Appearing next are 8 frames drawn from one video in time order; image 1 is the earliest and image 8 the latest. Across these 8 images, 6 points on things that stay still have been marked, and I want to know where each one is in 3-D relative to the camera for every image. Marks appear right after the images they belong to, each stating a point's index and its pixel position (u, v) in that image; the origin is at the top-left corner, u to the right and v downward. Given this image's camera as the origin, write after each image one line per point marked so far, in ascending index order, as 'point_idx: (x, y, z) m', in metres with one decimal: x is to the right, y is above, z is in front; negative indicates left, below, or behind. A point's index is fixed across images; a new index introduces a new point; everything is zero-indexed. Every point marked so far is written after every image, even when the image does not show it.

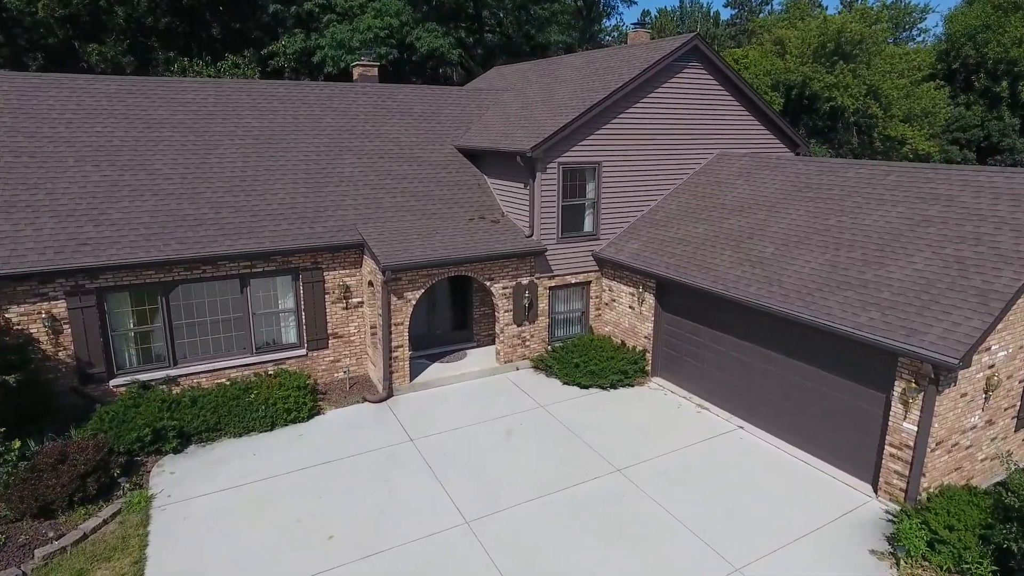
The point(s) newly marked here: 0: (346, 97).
0: (-3.6, +4.1, +14.9) m
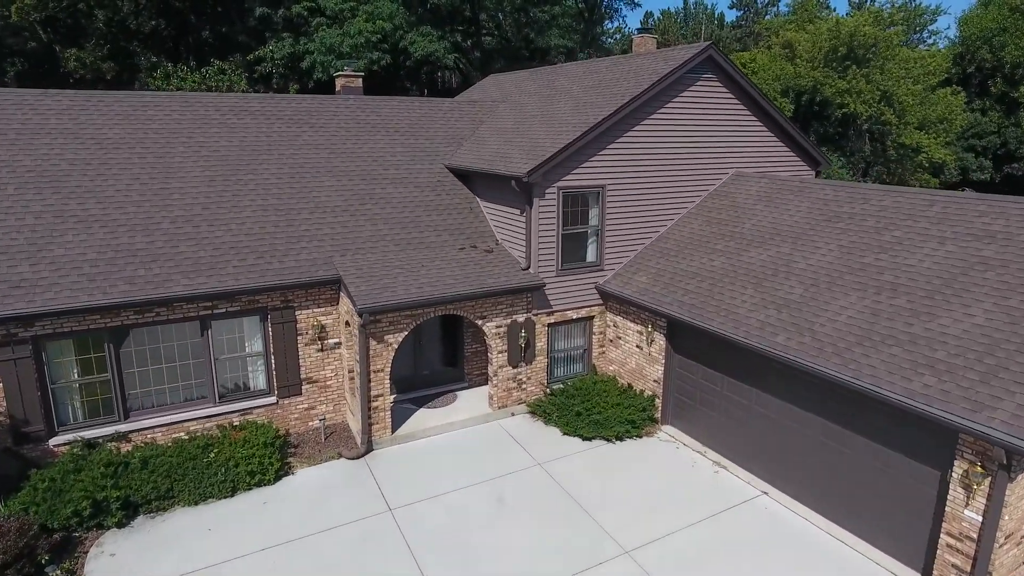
0: (-3.7, +3.5, +13.7) m
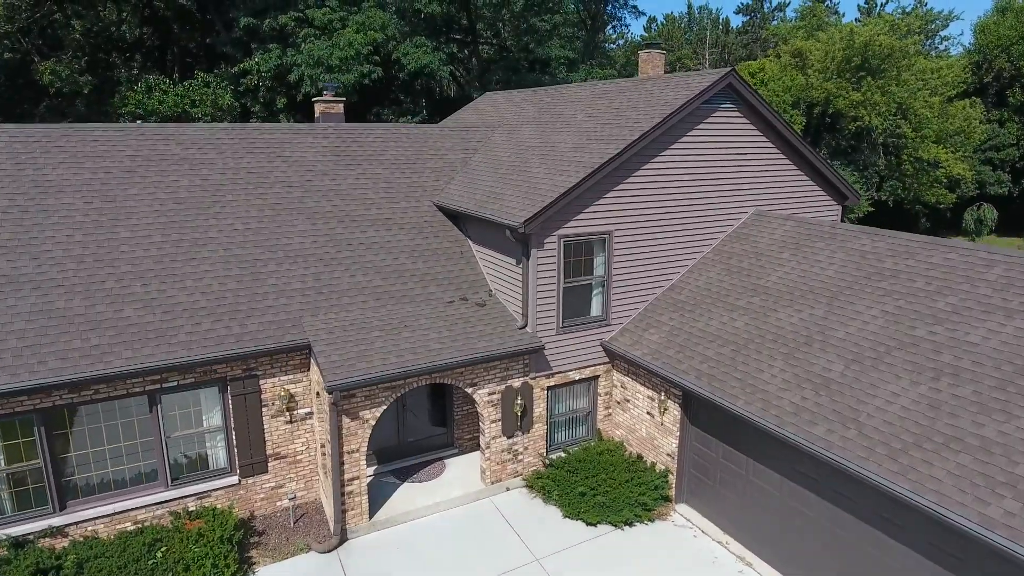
0: (-3.7, +2.6, +12.4) m
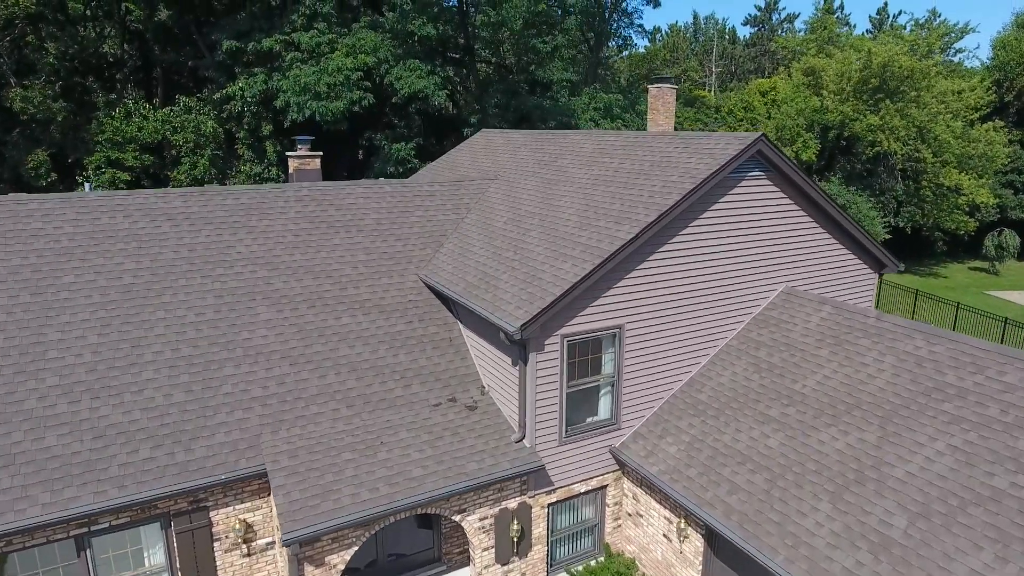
0: (-3.8, +1.3, +10.9) m
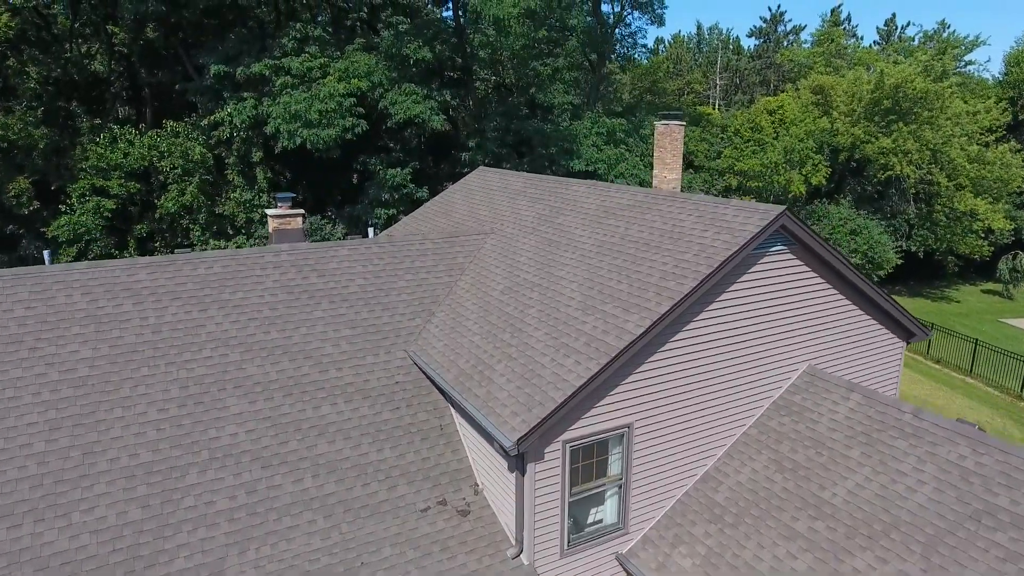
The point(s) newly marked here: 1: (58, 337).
0: (-3.8, +0.2, +10.1) m
1: (-5.6, -0.6, +8.5) m
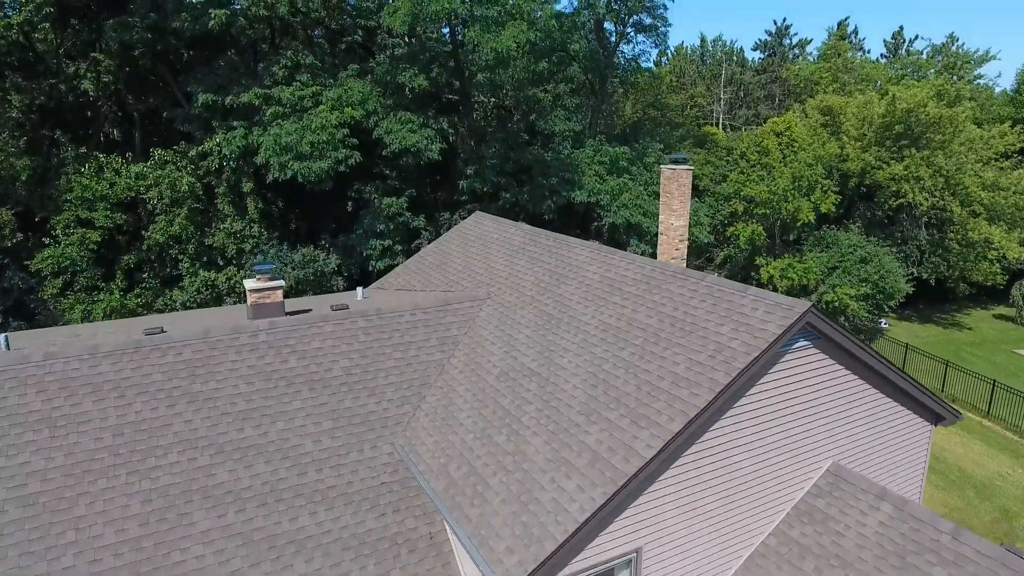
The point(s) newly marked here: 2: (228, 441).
0: (-3.9, -1.0, +9.3) m
1: (-5.6, -1.8, +7.7) m
2: (-3.5, -1.9, +8.5) m
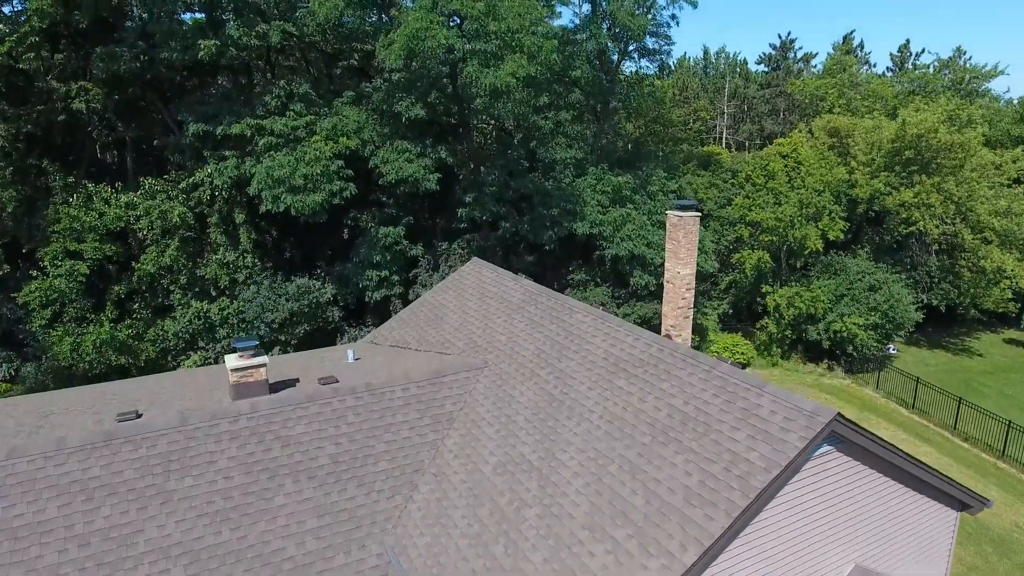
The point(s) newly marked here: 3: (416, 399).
0: (-3.9, -2.0, +8.7) m
1: (-5.6, -2.9, +7.1) m
2: (-3.5, -2.9, +7.9) m
3: (-1.4, -1.6, +10.2) m
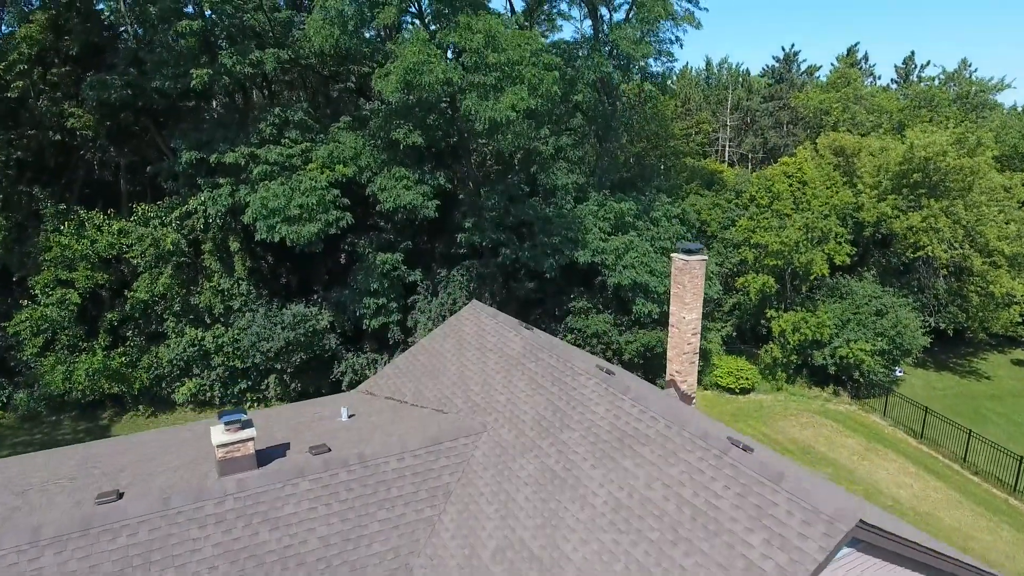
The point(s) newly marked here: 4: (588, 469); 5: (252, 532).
0: (-3.9, -3.0, +8.2) m
1: (-5.6, -3.8, +6.7) m
2: (-3.5, -3.9, +7.4) m
3: (-1.4, -2.5, +9.7) m
4: (+1.0, -2.3, +8.9) m
5: (-3.2, -3.0, +8.5) m
